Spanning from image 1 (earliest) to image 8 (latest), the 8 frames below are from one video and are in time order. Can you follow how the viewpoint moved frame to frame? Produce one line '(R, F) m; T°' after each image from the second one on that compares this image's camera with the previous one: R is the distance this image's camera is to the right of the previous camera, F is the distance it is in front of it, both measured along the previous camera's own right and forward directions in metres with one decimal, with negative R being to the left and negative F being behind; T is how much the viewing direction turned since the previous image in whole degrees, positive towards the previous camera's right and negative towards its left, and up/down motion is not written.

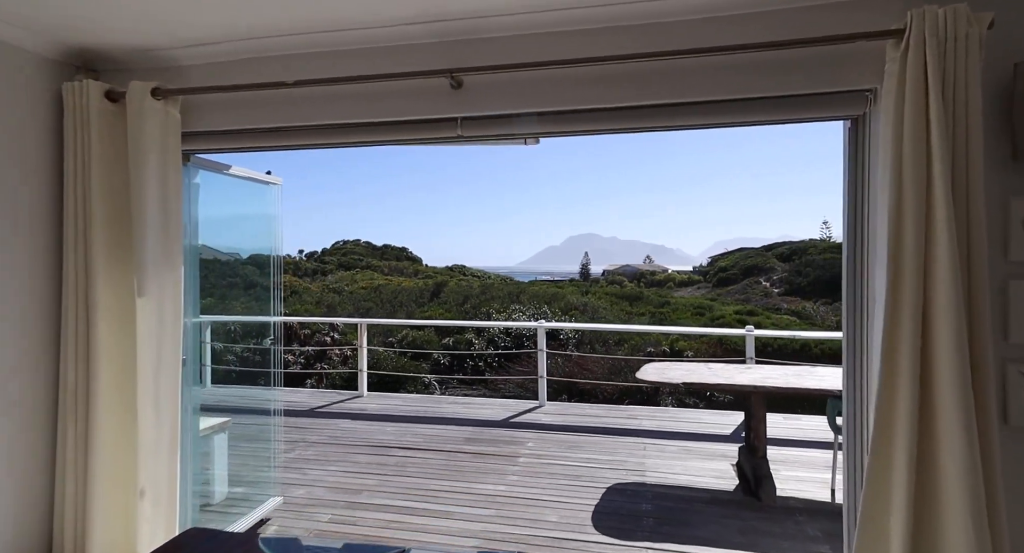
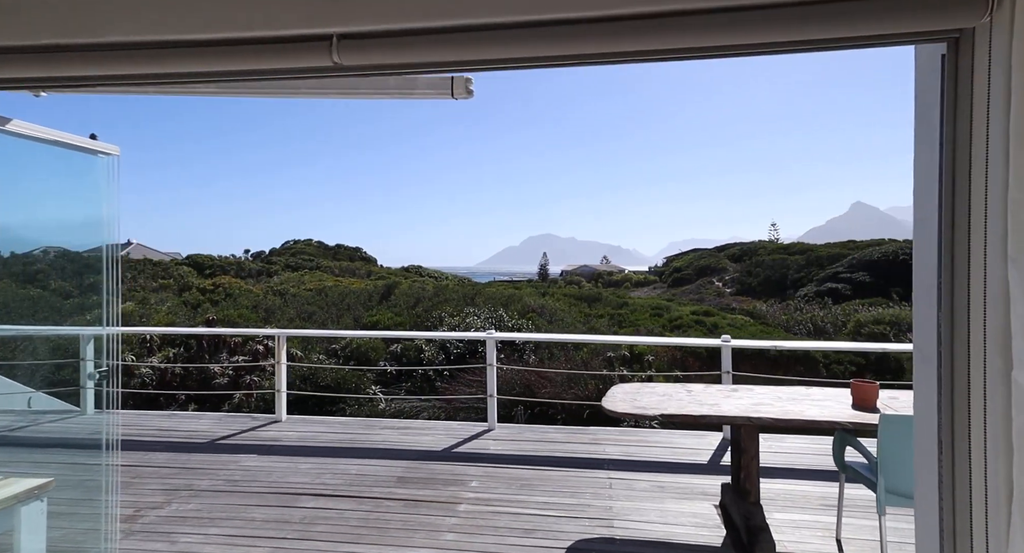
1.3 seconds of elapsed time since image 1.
(+0.1, +0.6) m; +4°
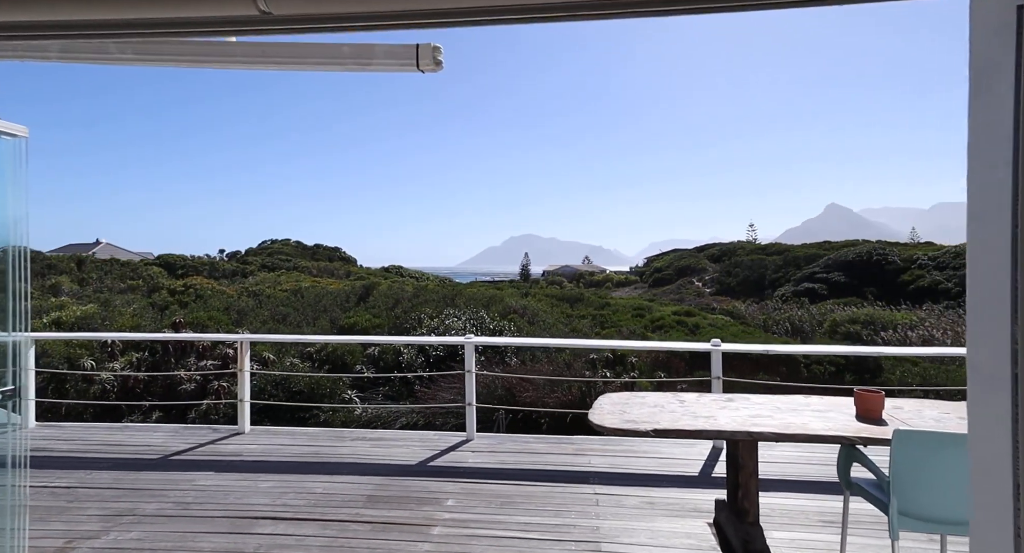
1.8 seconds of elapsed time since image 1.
(0.0, +0.2) m; +2°
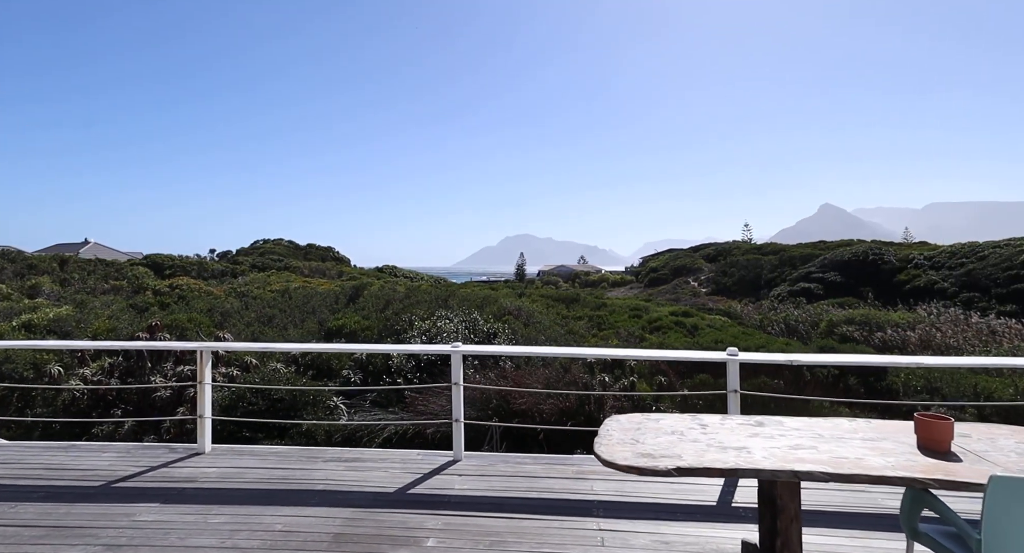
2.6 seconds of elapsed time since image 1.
(0.0, +0.4) m; 0°
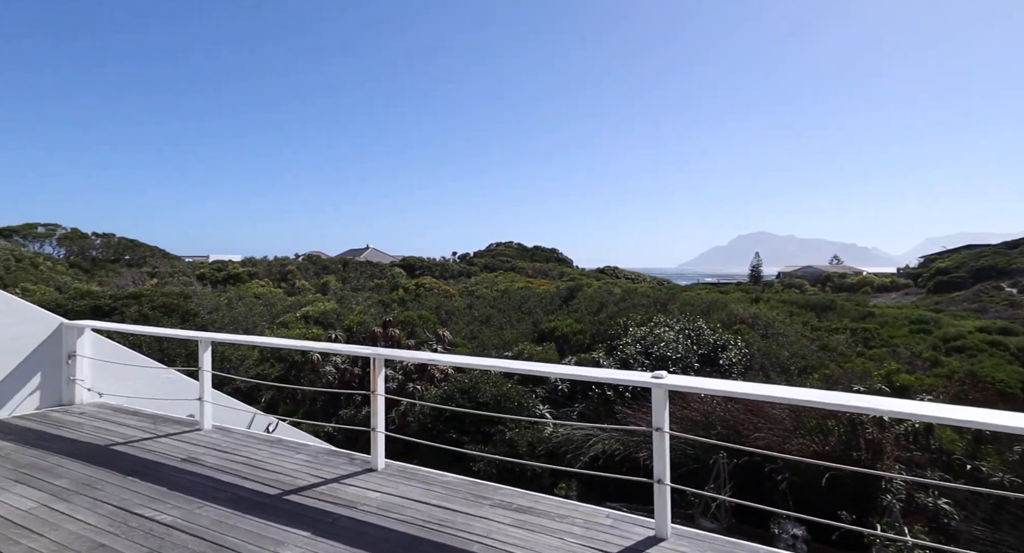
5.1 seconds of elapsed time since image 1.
(0.0, +0.8) m; -22°
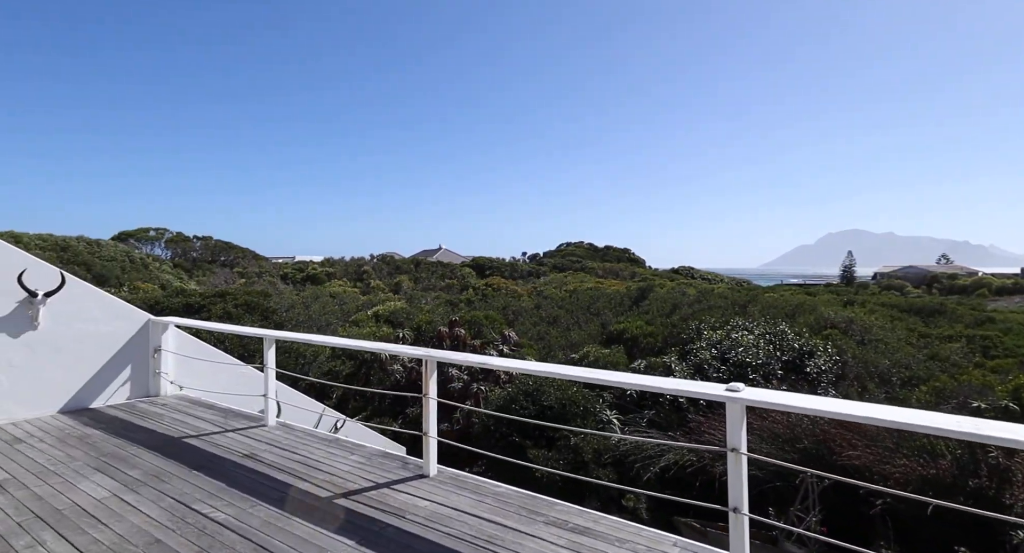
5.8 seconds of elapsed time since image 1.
(+0.1, +0.2) m; -7°
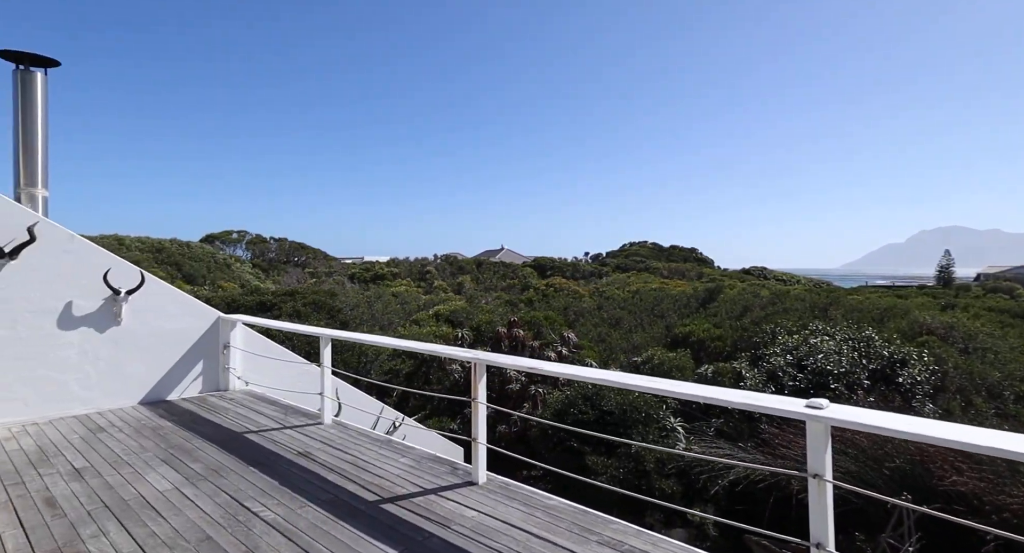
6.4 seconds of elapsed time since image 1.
(0.0, +0.2) m; -6°
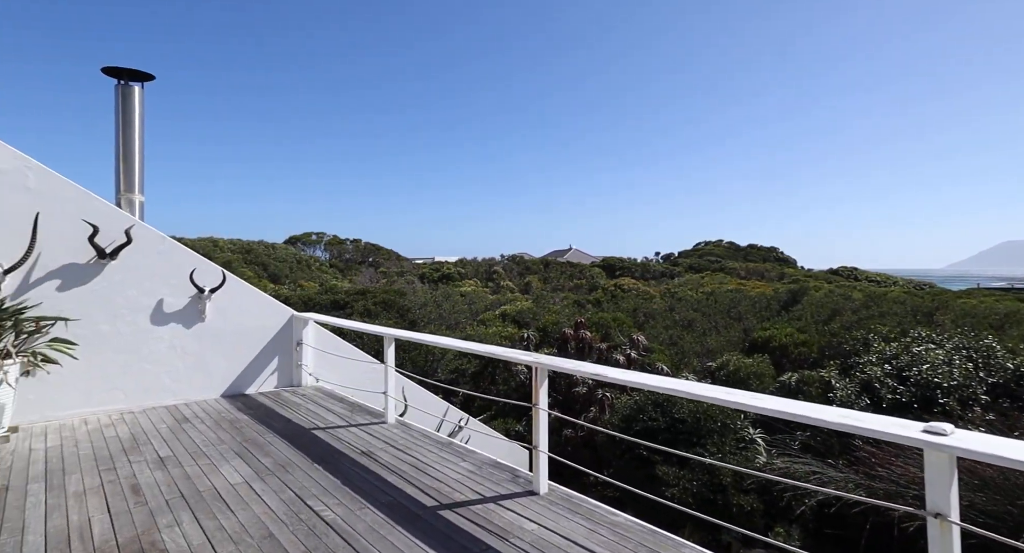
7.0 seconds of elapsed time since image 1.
(0.0, +0.1) m; -7°
